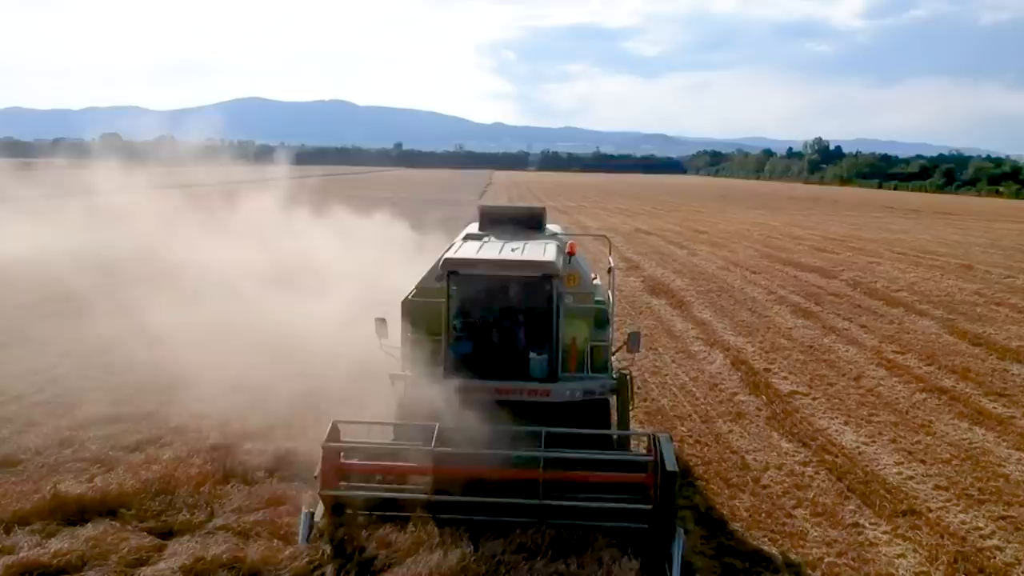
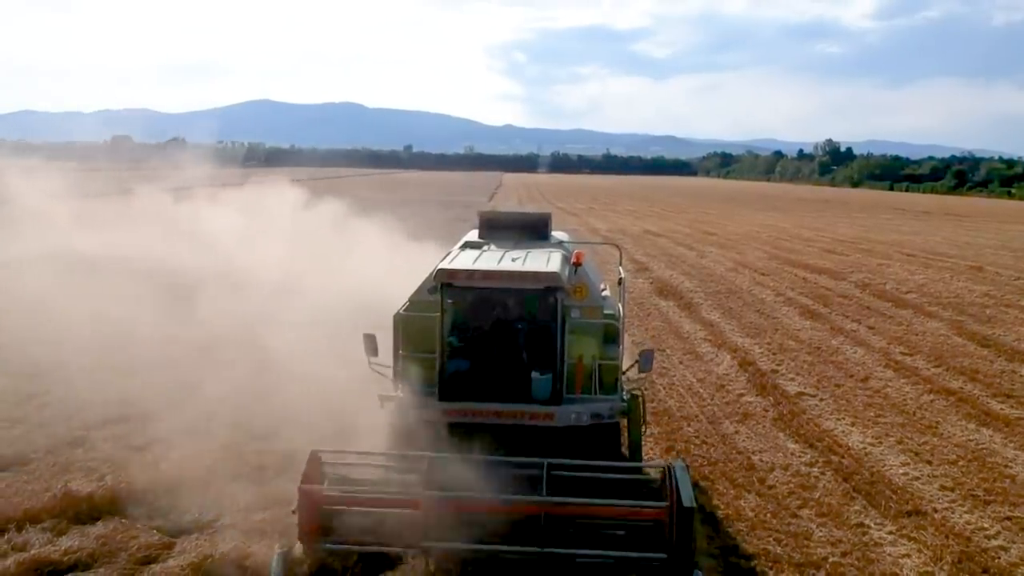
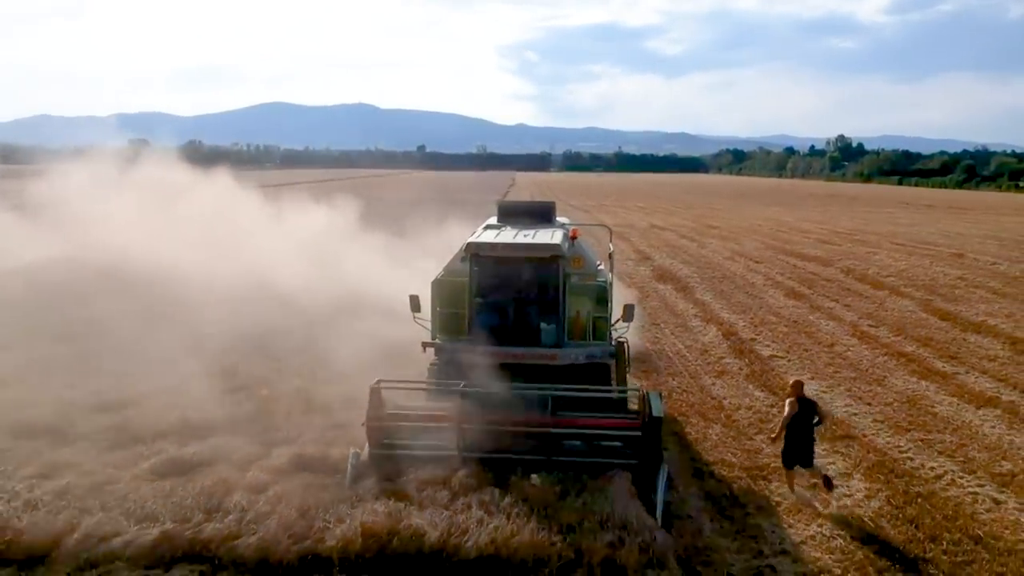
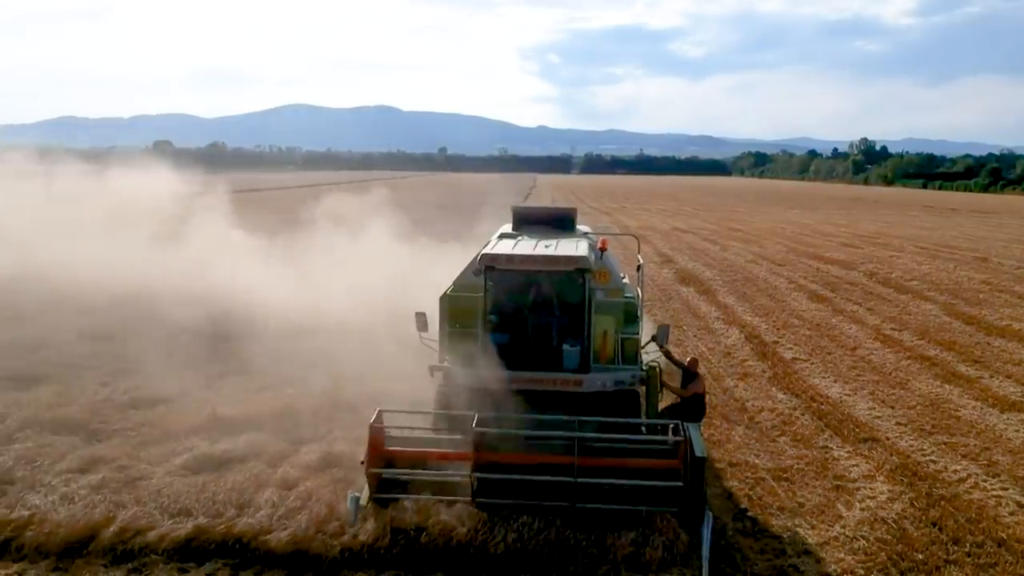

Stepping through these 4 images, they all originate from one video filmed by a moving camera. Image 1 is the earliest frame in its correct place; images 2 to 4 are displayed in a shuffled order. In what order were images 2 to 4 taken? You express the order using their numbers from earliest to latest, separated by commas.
2, 3, 4
